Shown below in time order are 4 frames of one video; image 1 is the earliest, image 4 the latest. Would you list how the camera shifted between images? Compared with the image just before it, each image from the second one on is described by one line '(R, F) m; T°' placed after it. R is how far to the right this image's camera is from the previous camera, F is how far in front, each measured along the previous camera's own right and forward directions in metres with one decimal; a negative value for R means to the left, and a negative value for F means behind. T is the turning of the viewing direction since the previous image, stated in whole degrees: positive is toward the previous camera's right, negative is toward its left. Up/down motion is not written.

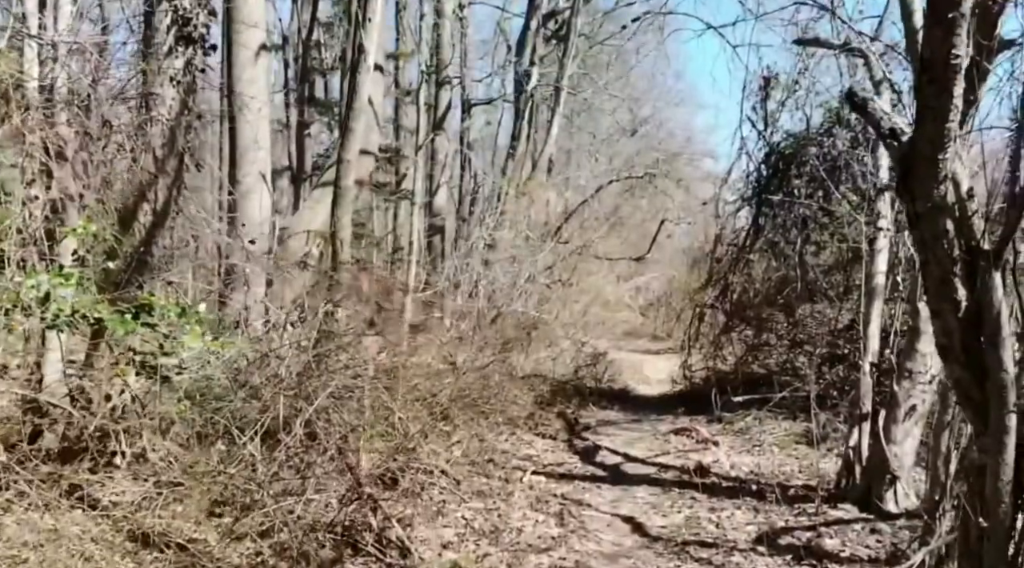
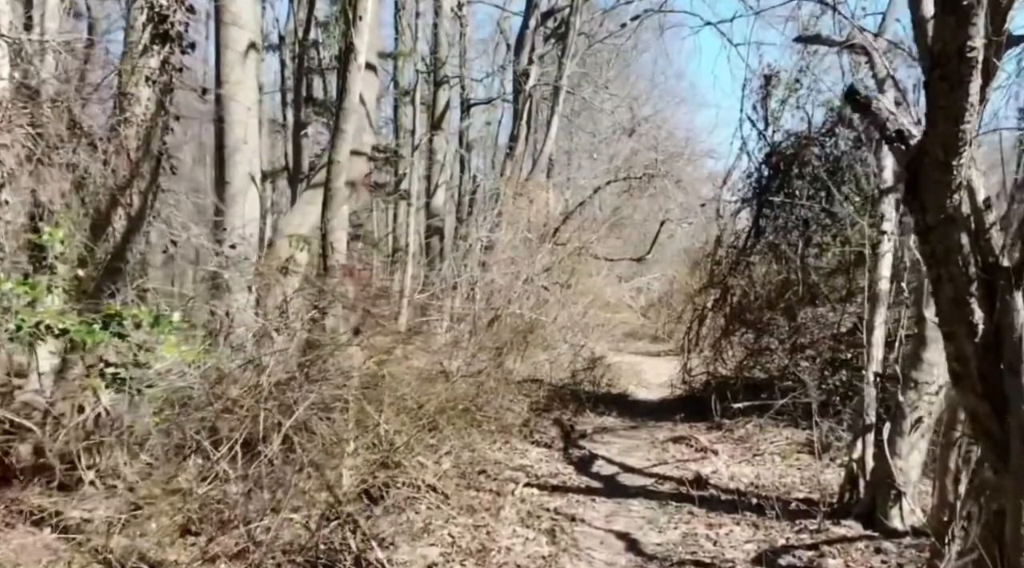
(+0.1, +0.3) m; 0°
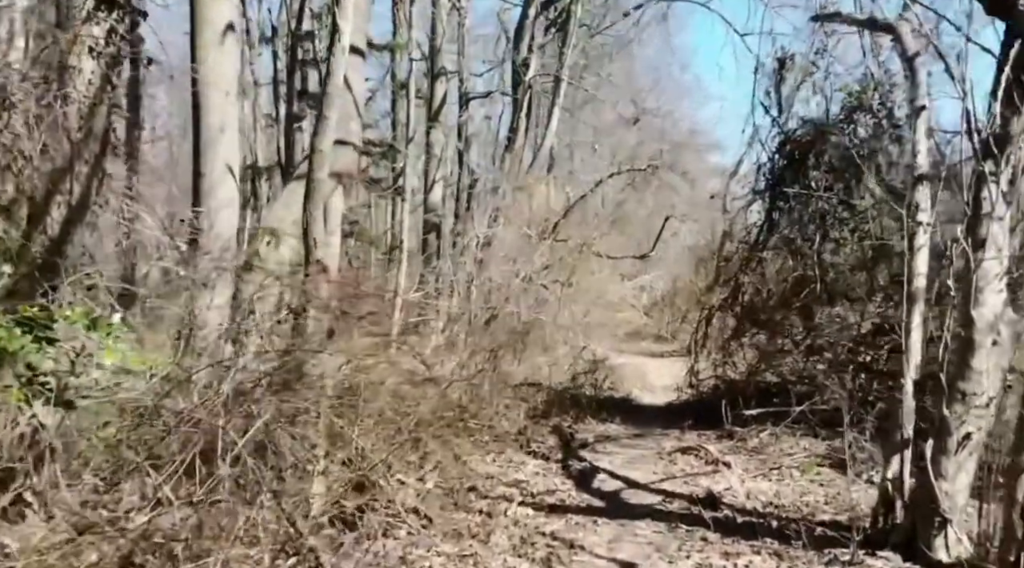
(+0.1, +0.8) m; 0°
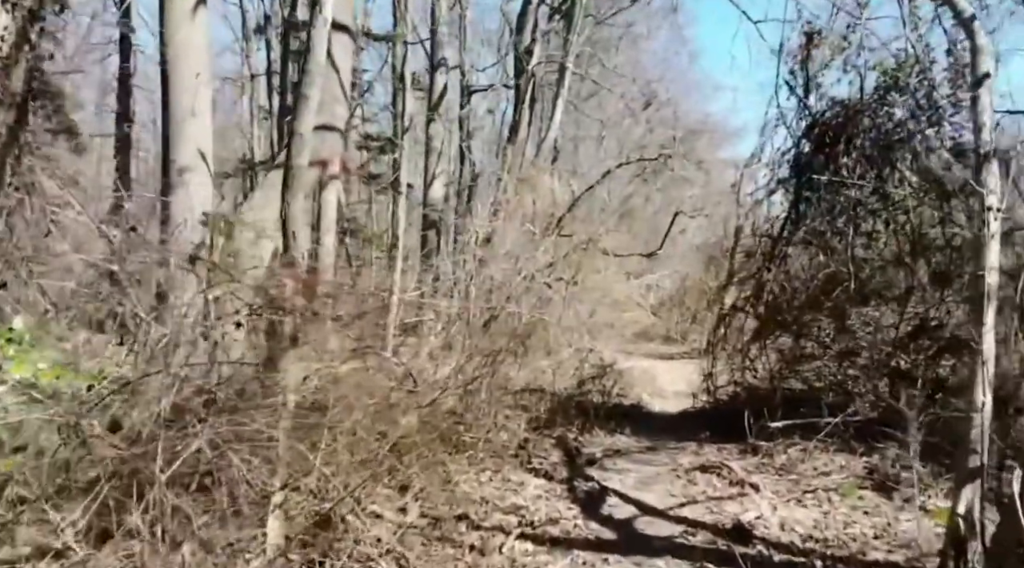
(0.0, +1.1) m; 0°
